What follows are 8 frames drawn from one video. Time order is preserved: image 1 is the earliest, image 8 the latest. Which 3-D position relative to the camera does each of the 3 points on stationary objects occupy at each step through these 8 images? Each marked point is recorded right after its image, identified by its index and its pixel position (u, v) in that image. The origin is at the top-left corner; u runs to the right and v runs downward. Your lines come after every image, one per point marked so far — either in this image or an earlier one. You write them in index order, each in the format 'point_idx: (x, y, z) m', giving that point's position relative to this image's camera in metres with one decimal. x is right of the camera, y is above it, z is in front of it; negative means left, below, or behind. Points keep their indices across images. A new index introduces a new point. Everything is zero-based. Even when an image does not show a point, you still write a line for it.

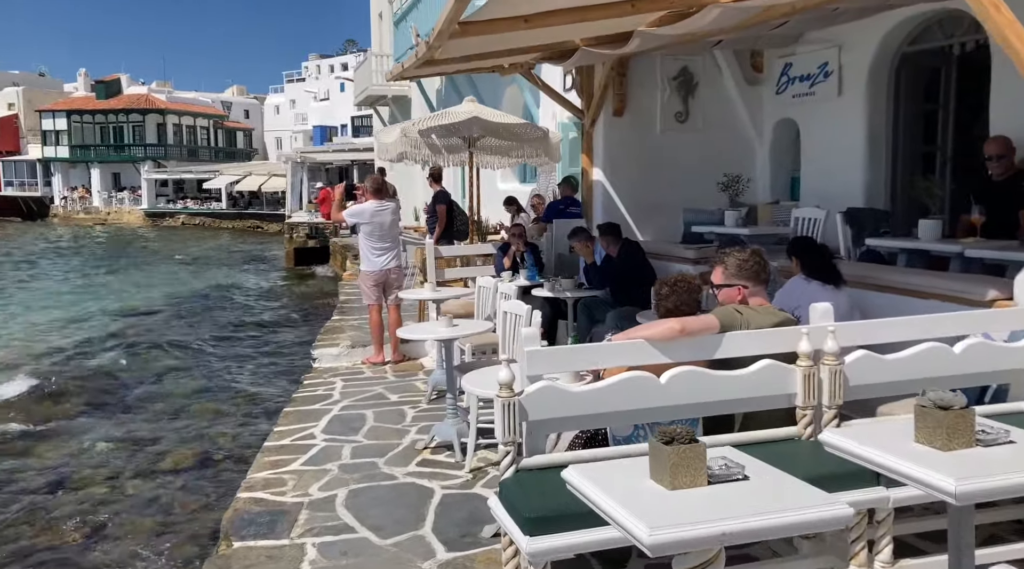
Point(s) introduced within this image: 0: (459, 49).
0: (-0.4, +1.6, +5.2) m
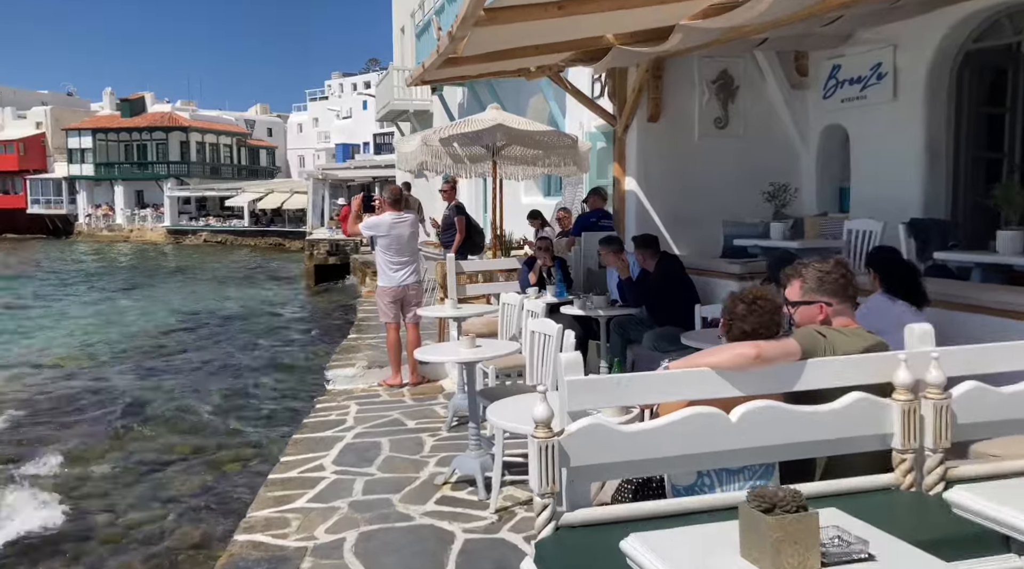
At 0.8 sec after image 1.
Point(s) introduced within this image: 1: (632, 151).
0: (-0.2, +1.5, +4.8) m
1: (+1.1, +1.3, +7.4) m
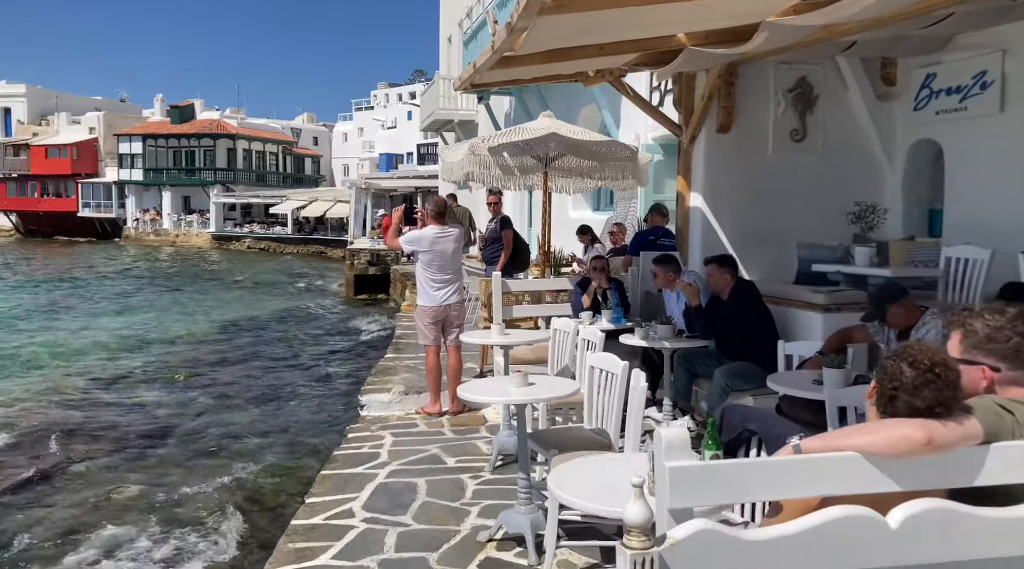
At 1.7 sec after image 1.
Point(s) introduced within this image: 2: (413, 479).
0: (+0.2, +1.3, +4.2) m
1: (+1.6, +1.0, +6.7) m
2: (-0.6, -1.2, +5.0) m
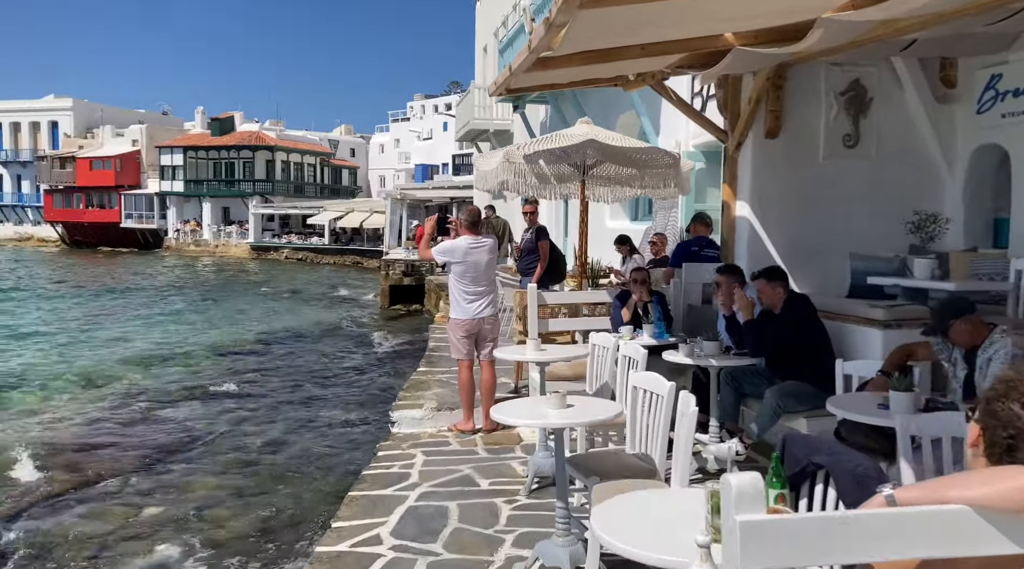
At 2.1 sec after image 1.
0: (+0.4, +1.3, +3.9) m
1: (+1.9, +0.9, +6.4) m
2: (-0.4, -1.3, +4.8) m
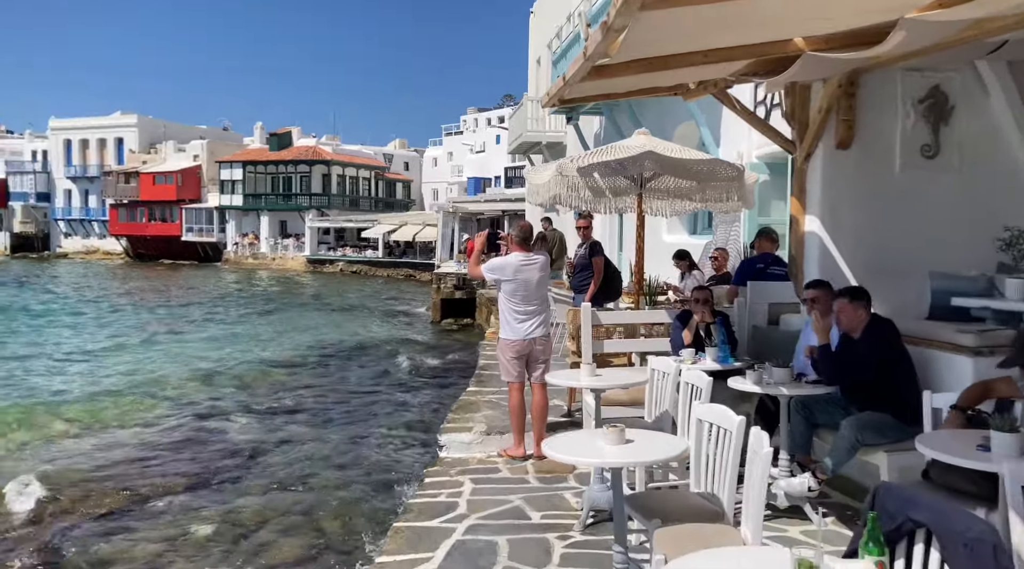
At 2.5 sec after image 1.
0: (+0.6, +1.2, +3.6) m
1: (+2.3, +0.8, +6.0) m
2: (-0.1, -1.5, +4.5) m
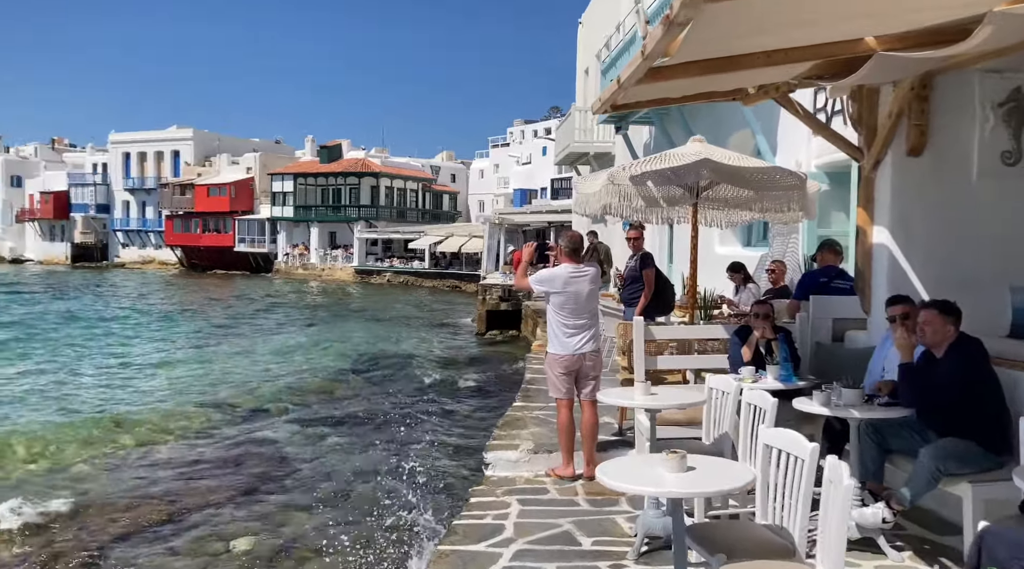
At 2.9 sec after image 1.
0: (+0.9, +1.1, +3.4) m
1: (+2.7, +0.7, +5.7) m
2: (+0.2, -1.5, +4.3) m
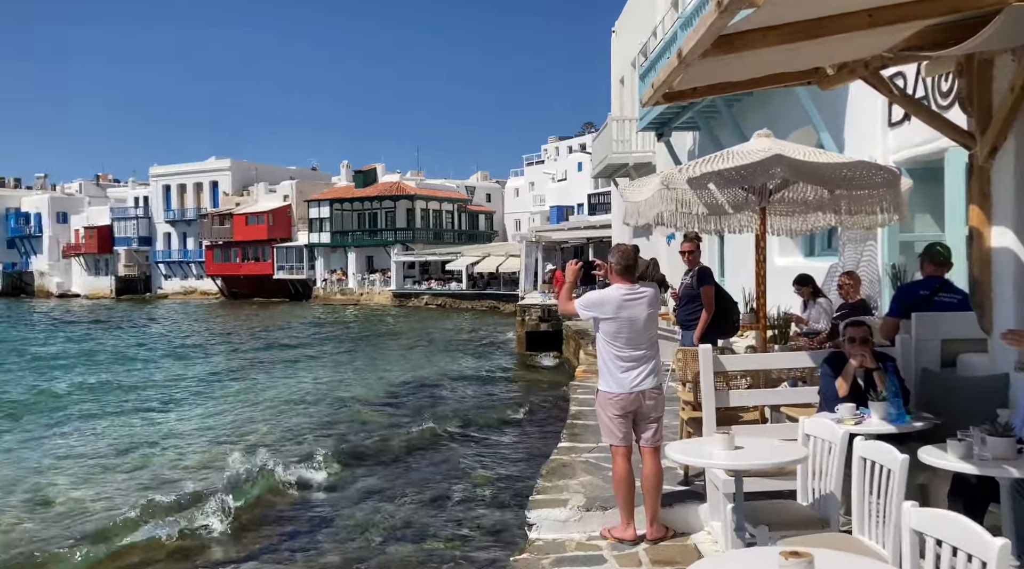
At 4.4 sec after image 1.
0: (+1.0, +1.0, +2.5) m
1: (+2.9, +0.6, +4.7) m
2: (+0.4, -1.6, +3.3) m
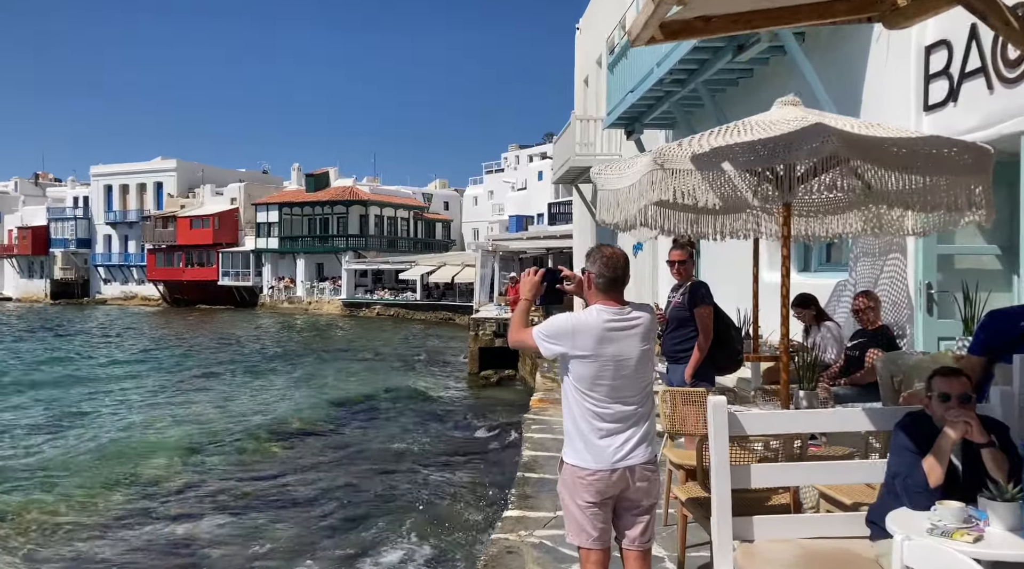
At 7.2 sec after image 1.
0: (+0.8, +0.9, +0.9) m
1: (+2.6, +0.5, +3.1) m
2: (+0.1, -1.7, +1.6) m
